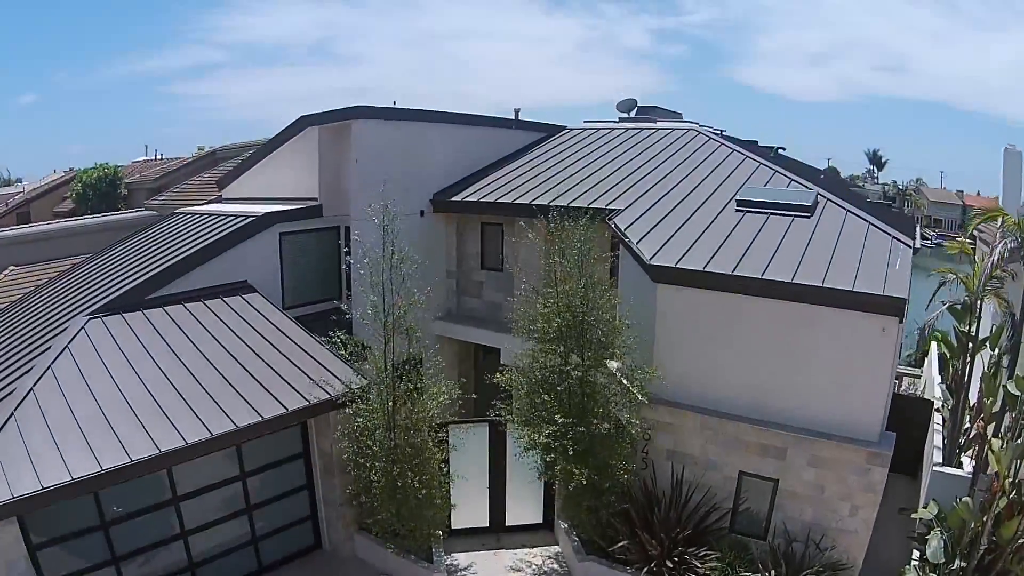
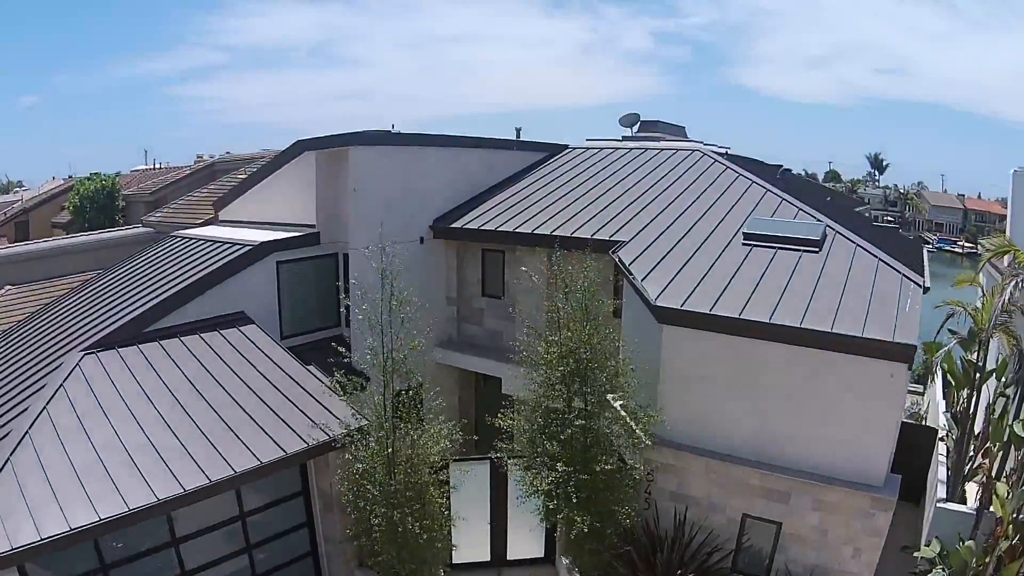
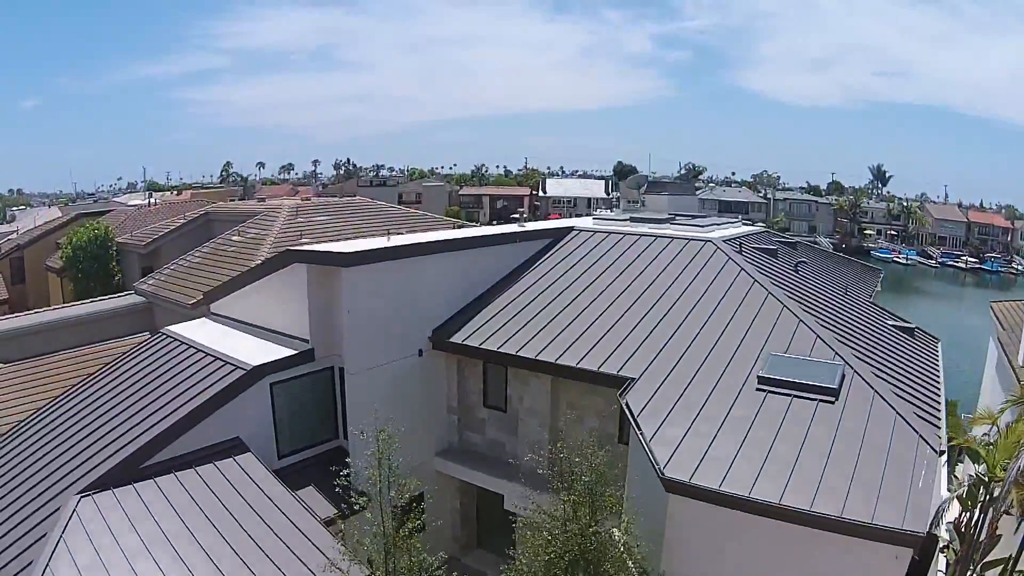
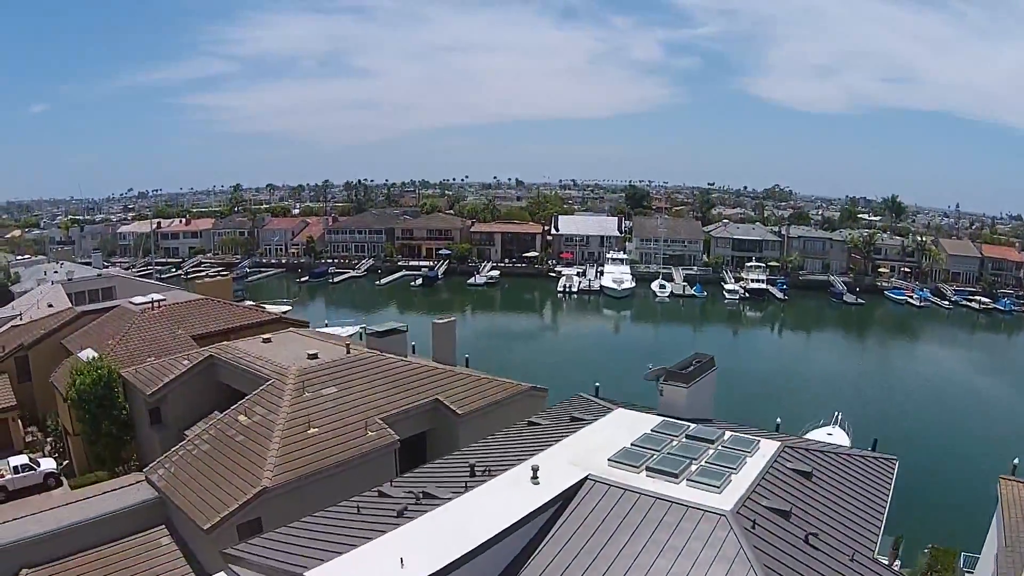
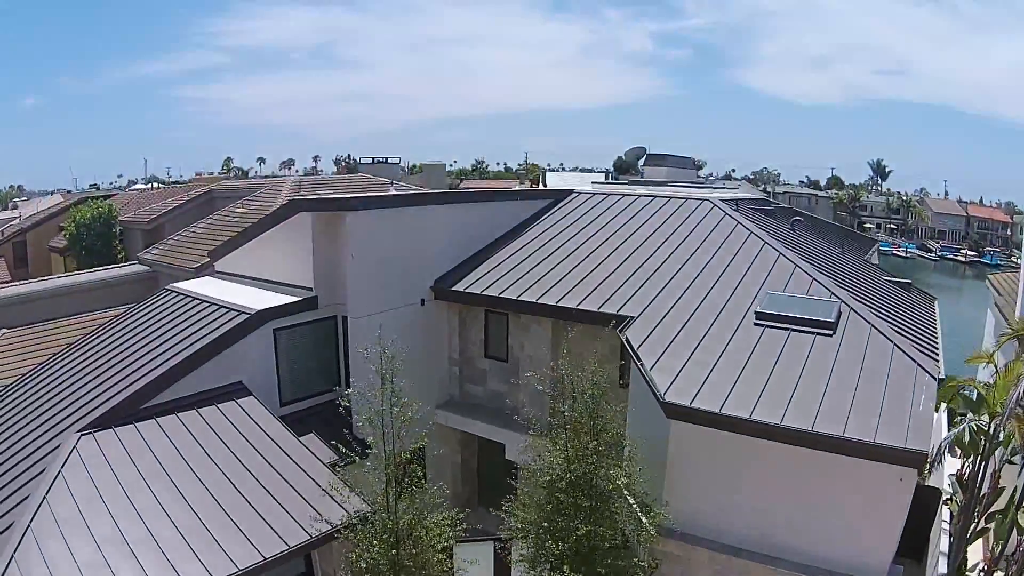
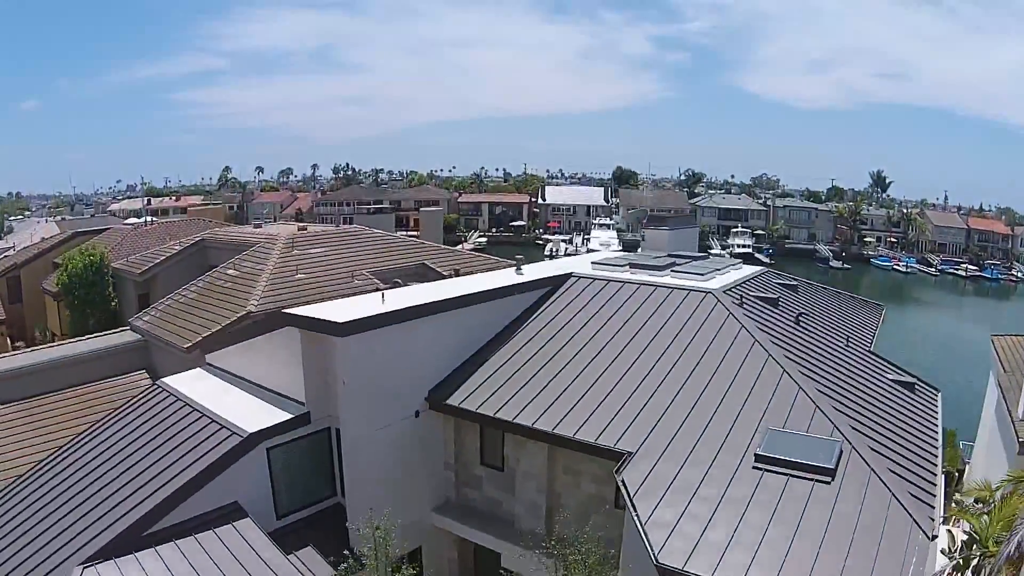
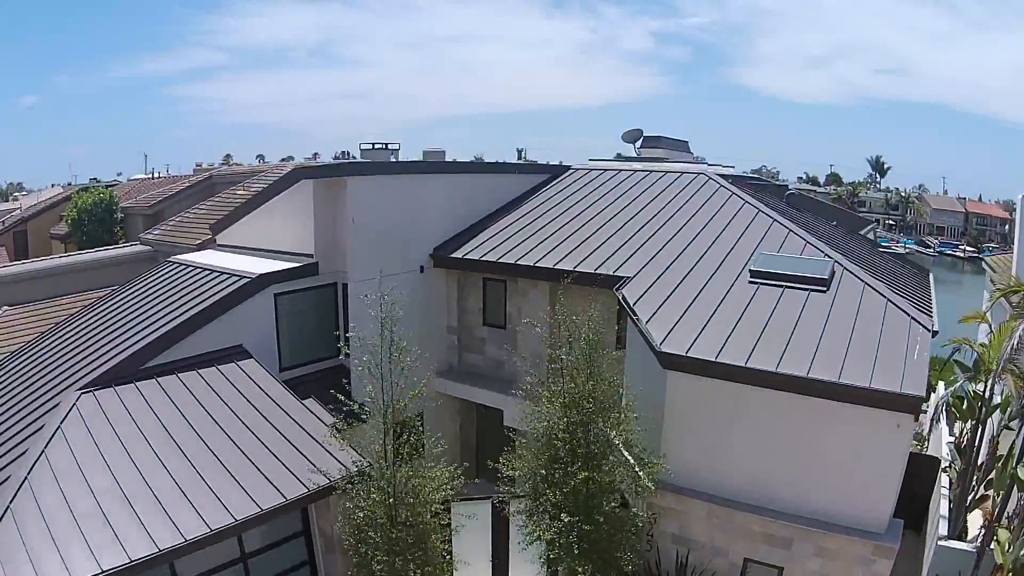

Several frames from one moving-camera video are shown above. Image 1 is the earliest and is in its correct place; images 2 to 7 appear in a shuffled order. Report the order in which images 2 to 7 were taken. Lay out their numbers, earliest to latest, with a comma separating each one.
2, 7, 5, 3, 6, 4
